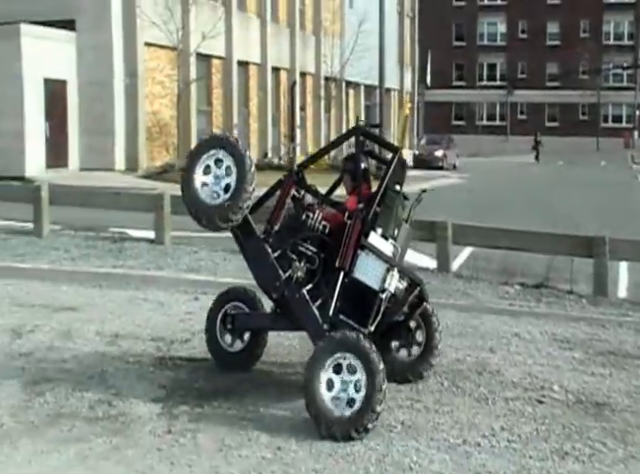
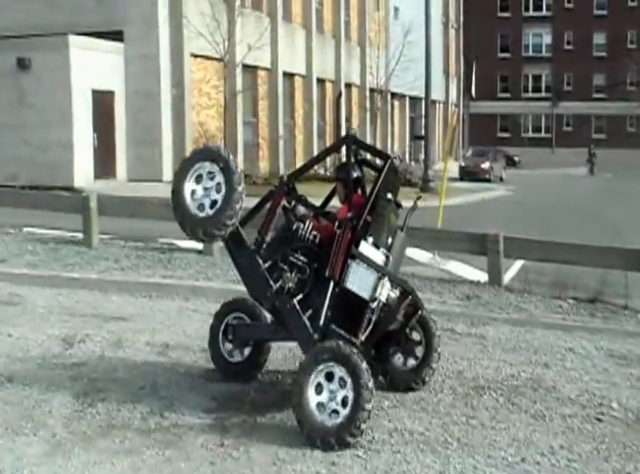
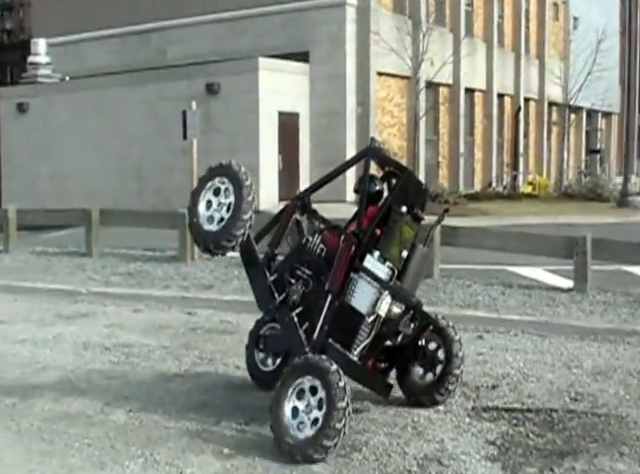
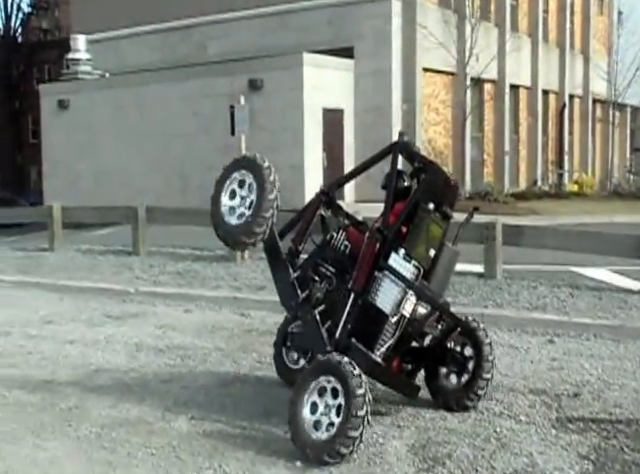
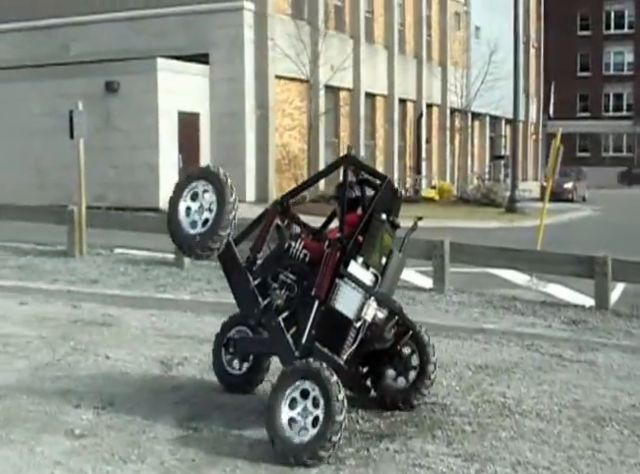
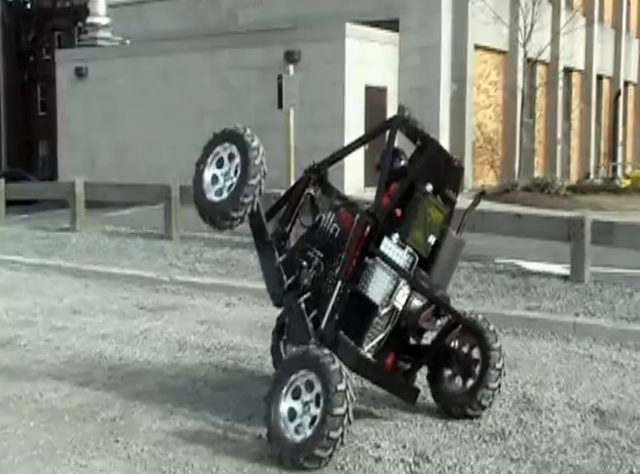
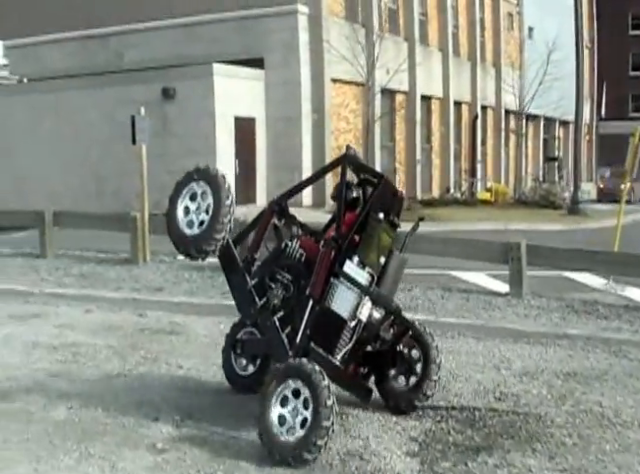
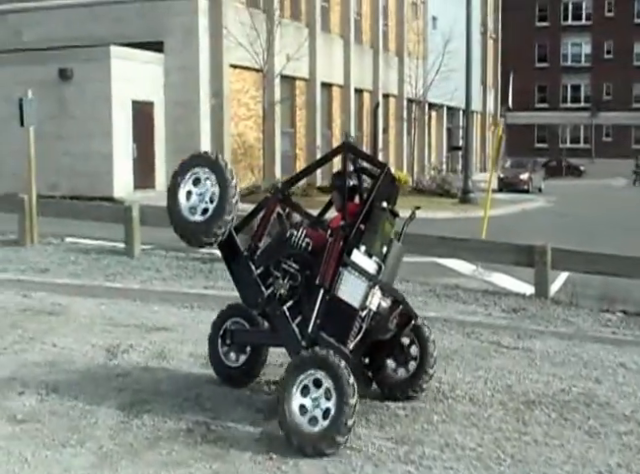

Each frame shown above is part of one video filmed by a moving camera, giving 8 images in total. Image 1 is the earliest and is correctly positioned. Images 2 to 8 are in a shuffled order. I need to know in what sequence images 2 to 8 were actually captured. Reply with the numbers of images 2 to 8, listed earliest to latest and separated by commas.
2, 8, 5, 7, 3, 4, 6
